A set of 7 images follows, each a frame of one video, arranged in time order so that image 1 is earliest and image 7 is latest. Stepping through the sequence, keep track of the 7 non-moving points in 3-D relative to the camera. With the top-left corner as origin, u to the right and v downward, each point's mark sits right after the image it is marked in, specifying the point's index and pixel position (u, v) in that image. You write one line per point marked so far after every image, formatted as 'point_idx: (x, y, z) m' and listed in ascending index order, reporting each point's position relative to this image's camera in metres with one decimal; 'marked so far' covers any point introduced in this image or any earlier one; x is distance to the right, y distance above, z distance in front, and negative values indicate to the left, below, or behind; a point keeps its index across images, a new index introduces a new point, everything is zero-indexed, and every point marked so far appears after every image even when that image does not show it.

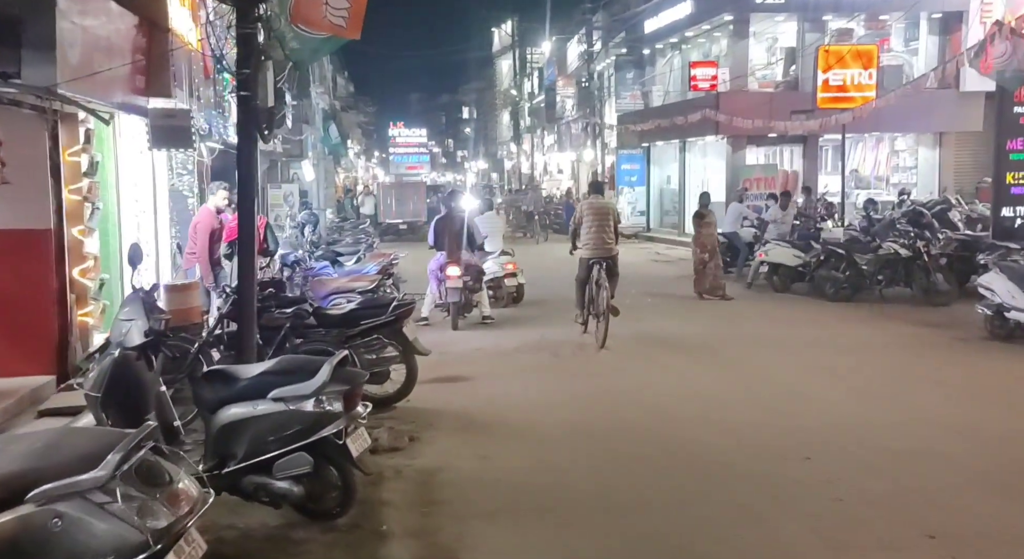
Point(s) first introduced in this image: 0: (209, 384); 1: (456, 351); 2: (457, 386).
0: (-1.7, -0.6, +6.0) m
1: (-0.6, -0.9, +12.7) m
2: (-0.5, -1.0, +10.4) m
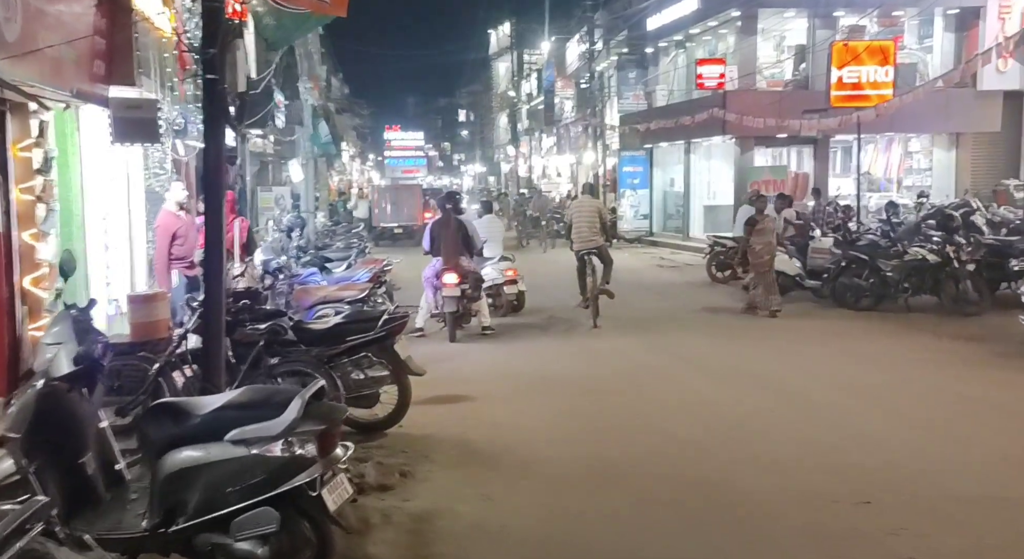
0: (-1.6, -0.6, +4.9) m
1: (-0.6, -0.9, +11.7) m
2: (-0.5, -1.1, +9.4) m
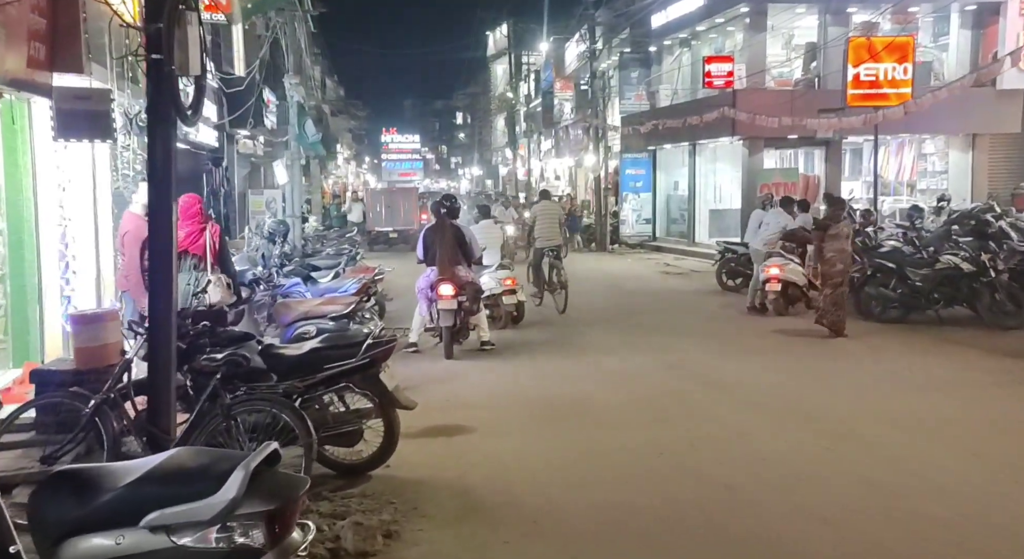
0: (-1.6, -0.8, +3.8) m
1: (-0.6, -1.1, +10.5) m
2: (-0.5, -1.2, +8.2) m
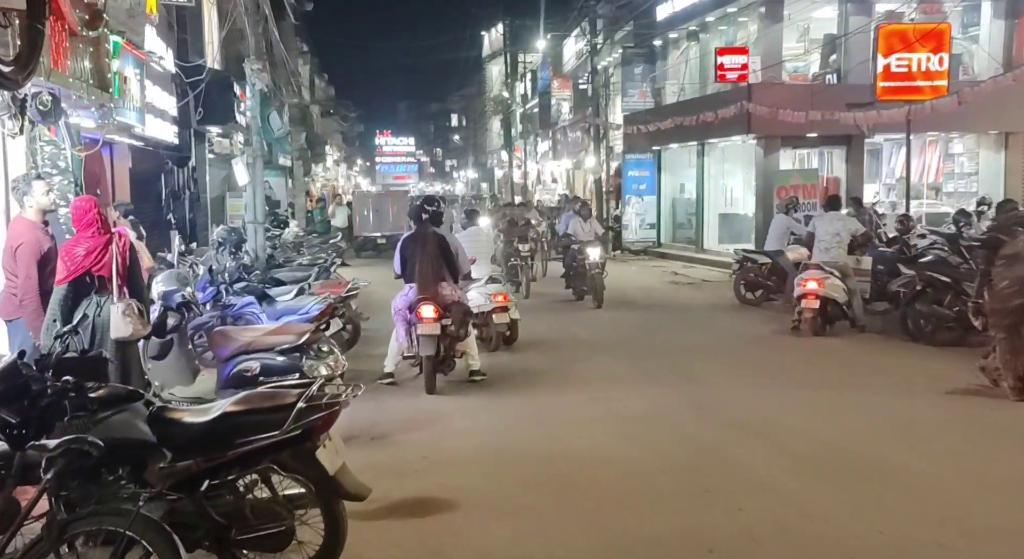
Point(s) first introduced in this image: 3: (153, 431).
0: (-1.6, -0.9, +1.7) m
1: (-0.6, -1.2, +8.5) m
2: (-0.5, -1.4, +6.2) m
3: (-1.6, -0.7, +4.8) m
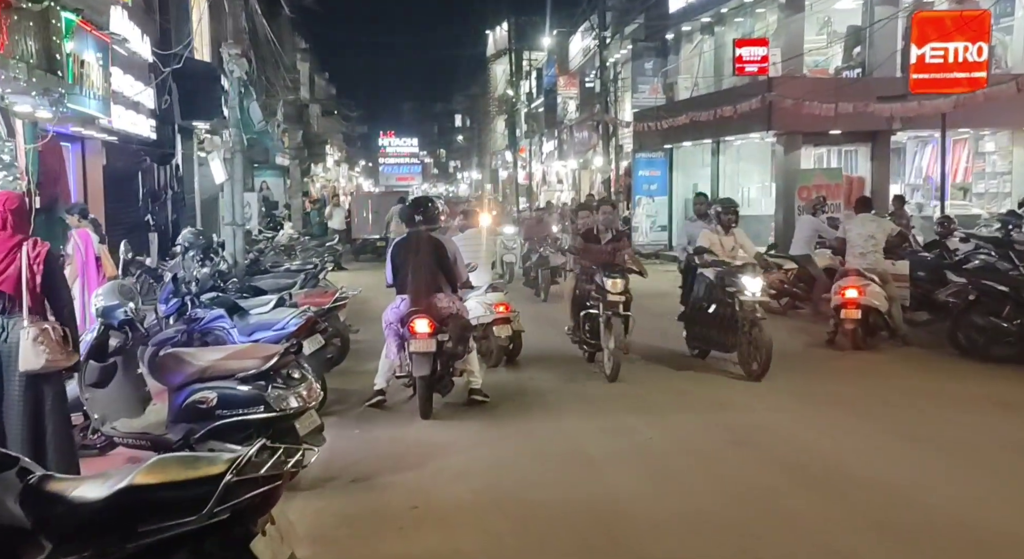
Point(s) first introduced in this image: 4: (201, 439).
0: (-1.6, -1.0, +0.4) m
1: (-0.6, -1.3, +7.2) m
2: (-0.5, -1.5, +4.9) m
3: (-1.6, -0.7, +3.5) m
4: (-1.9, -1.0, +6.7) m
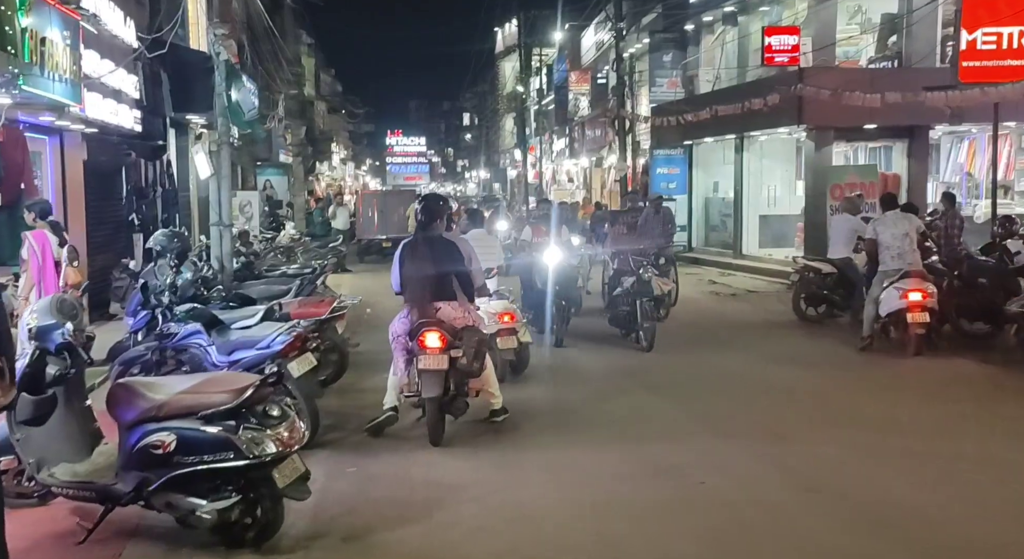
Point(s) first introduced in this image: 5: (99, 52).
0: (-1.5, -1.1, -0.9) m
1: (-0.4, -1.4, +5.9) m
2: (-0.3, -1.6, +3.6) m
3: (-1.4, -0.8, +2.2) m
4: (-1.8, -1.1, +5.4) m
5: (-4.6, +2.5, +12.0) m
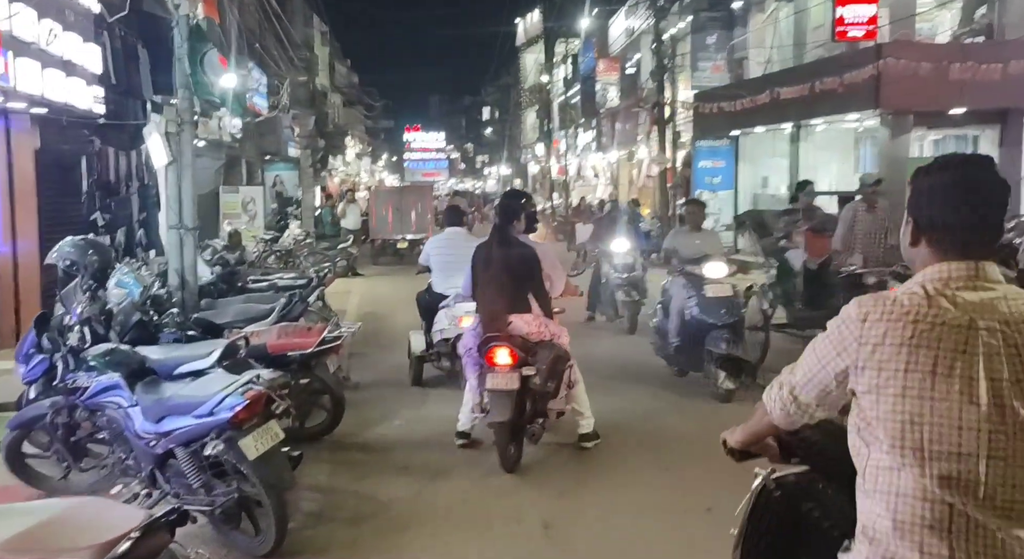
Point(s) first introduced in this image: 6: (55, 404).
0: (-1.3, -1.2, -3.4) m
1: (-0.2, -1.6, +3.3) m
2: (-0.1, -1.7, +1.1) m
3: (-1.2, -1.0, -0.3) m
4: (-1.5, -1.2, +2.9) m
5: (-4.2, +2.4, +9.6) m
6: (-2.3, -0.7, +5.4) m
